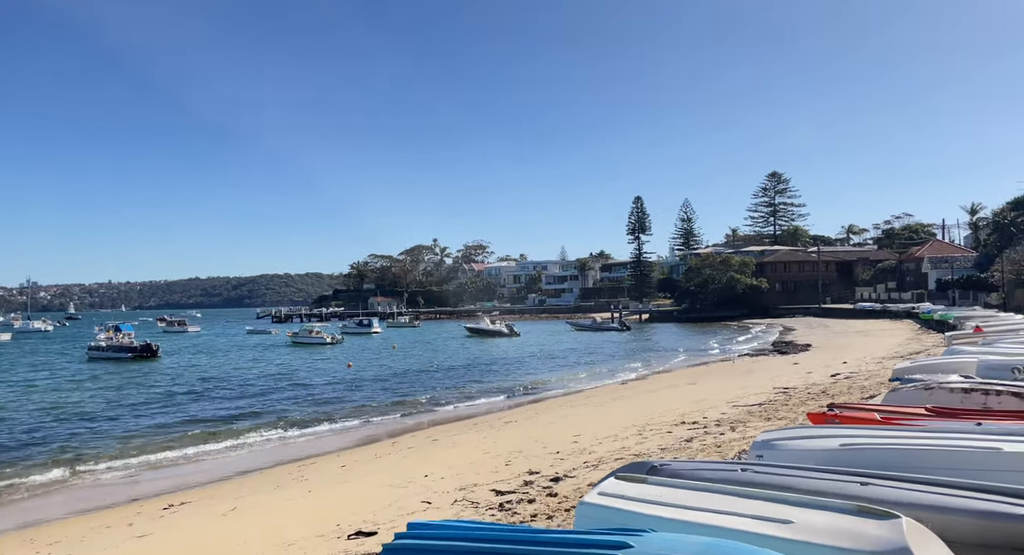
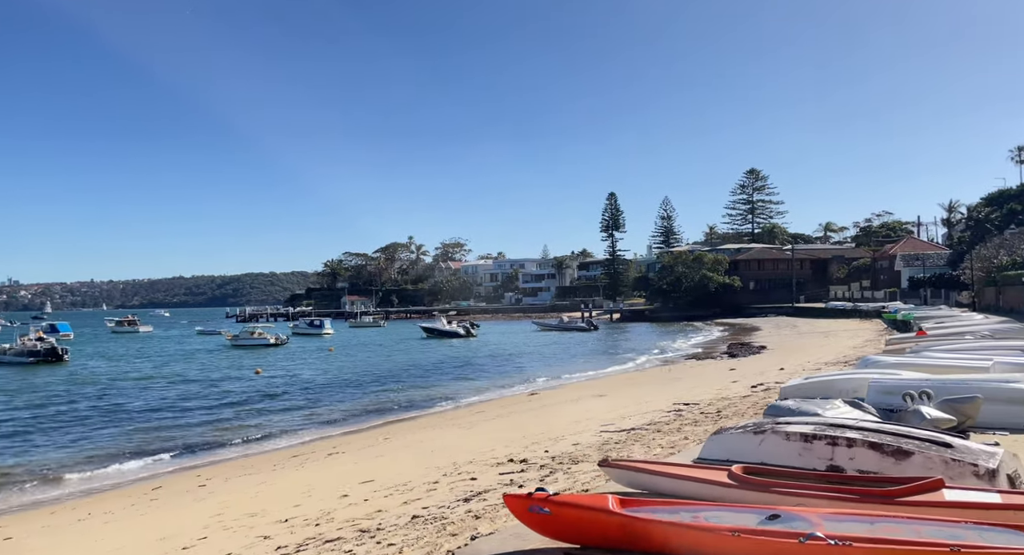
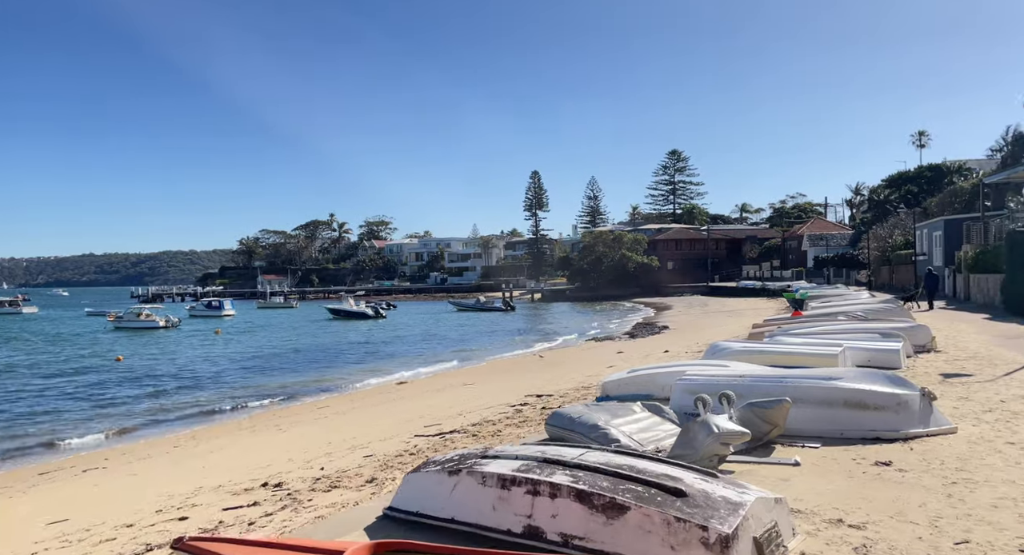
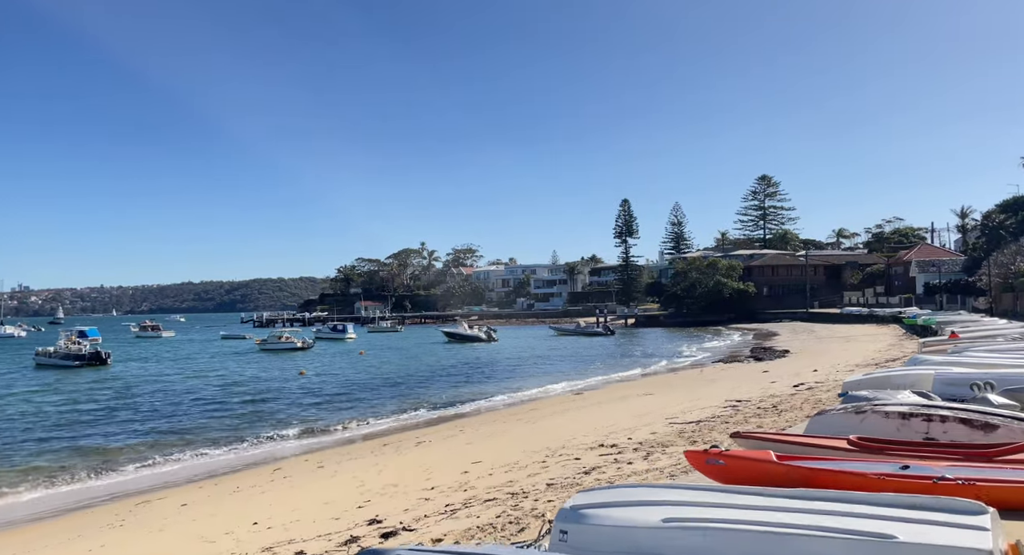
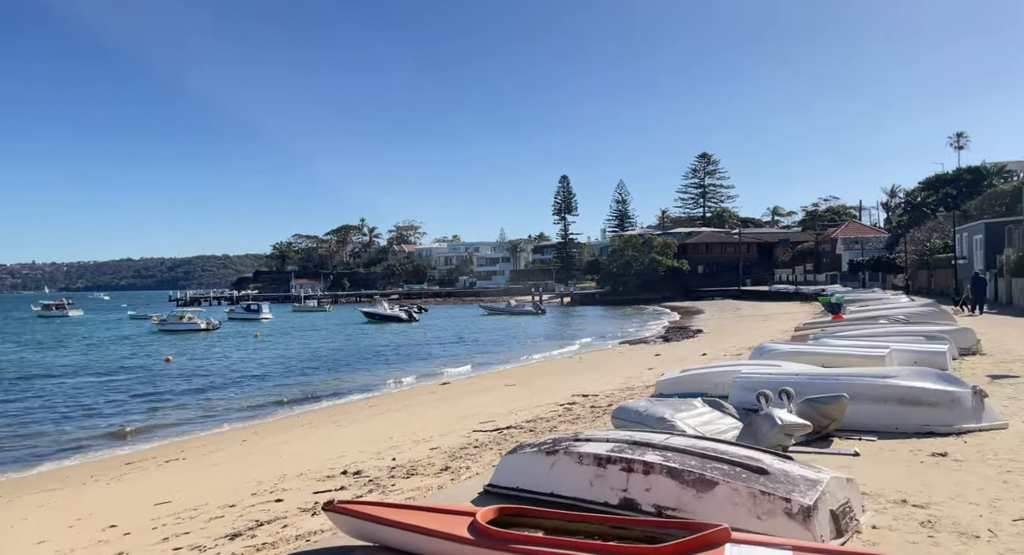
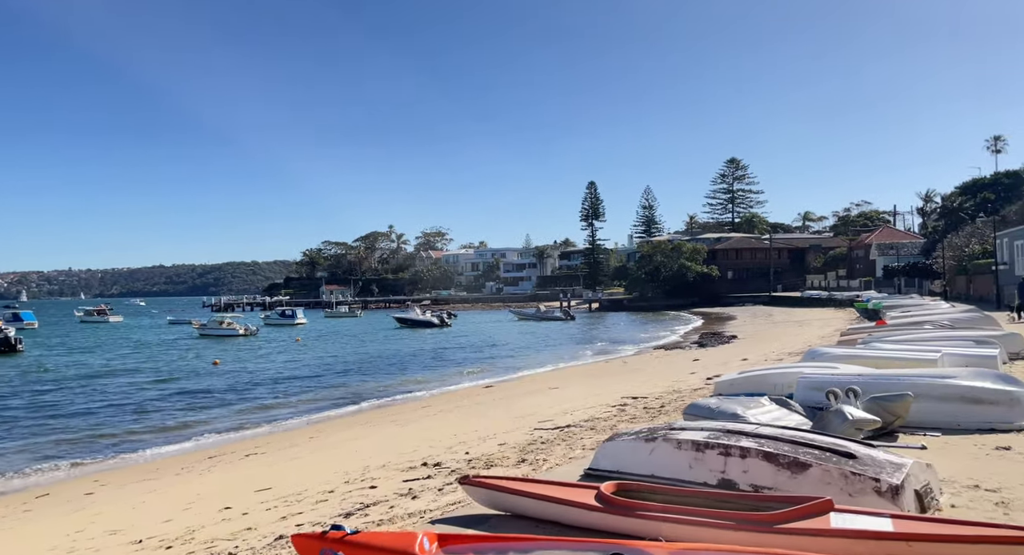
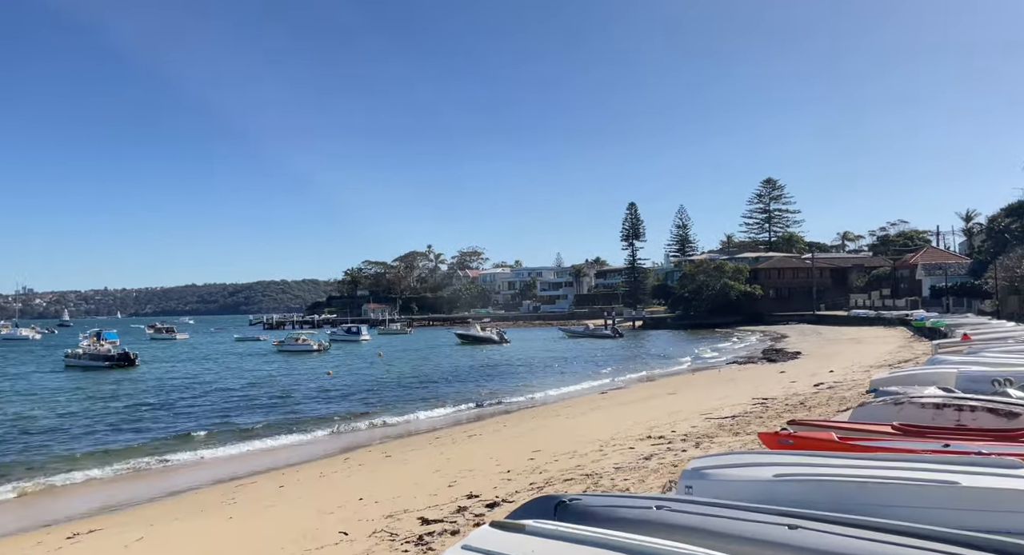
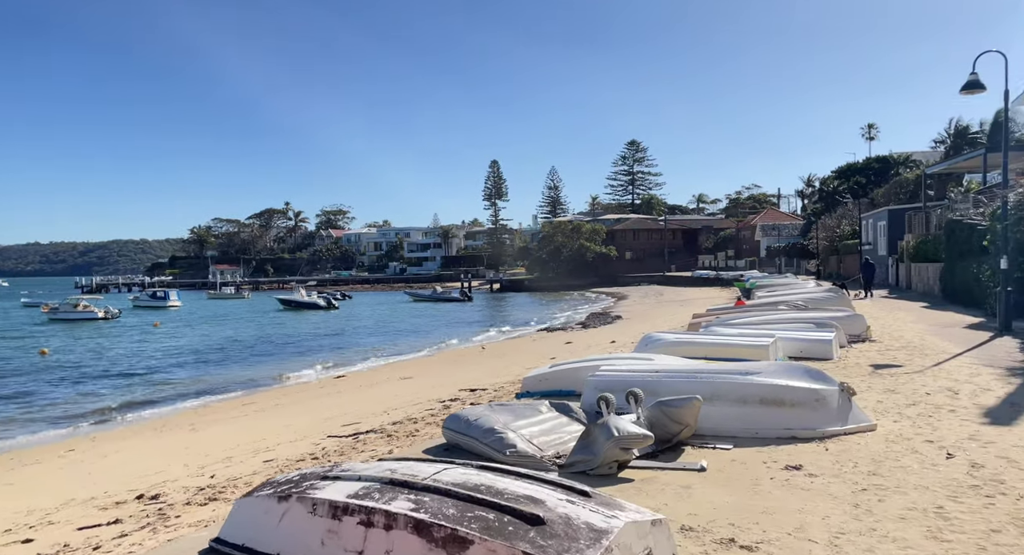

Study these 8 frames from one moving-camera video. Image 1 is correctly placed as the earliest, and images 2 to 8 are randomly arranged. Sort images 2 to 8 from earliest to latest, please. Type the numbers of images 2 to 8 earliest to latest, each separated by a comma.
7, 4, 2, 6, 5, 3, 8
